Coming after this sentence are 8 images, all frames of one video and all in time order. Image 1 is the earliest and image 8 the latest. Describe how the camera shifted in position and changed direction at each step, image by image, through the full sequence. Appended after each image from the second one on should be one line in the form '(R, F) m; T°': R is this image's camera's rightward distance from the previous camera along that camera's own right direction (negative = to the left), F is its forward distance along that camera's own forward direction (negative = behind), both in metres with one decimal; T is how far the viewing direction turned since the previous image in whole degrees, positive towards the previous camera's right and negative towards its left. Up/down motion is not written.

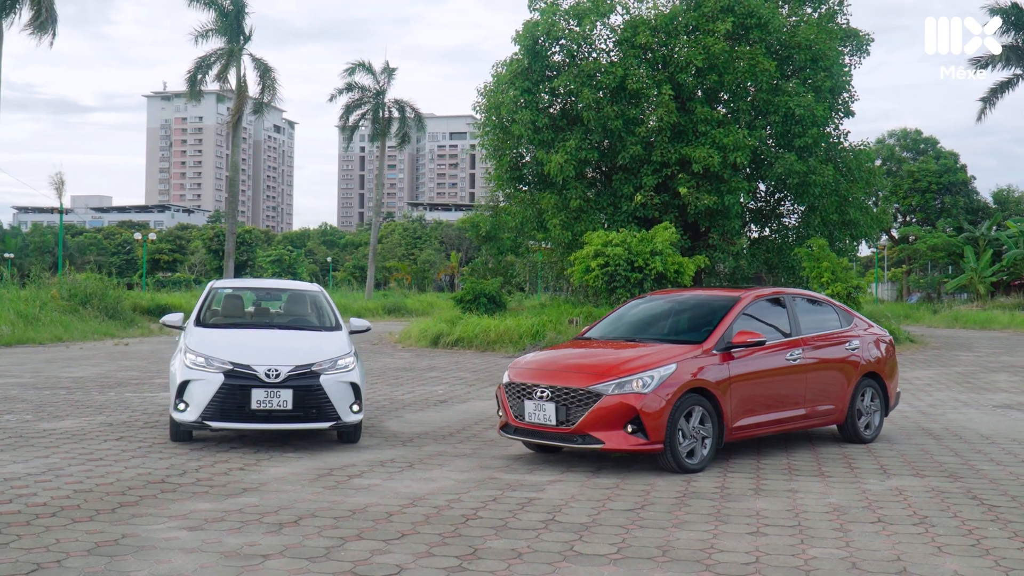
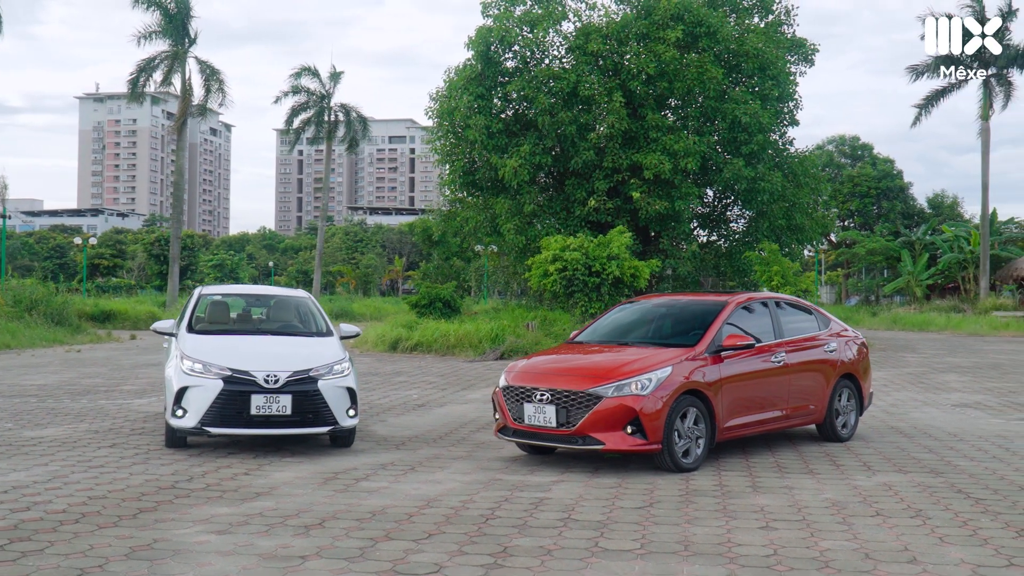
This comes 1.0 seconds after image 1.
(-0.5, -0.2) m; +3°
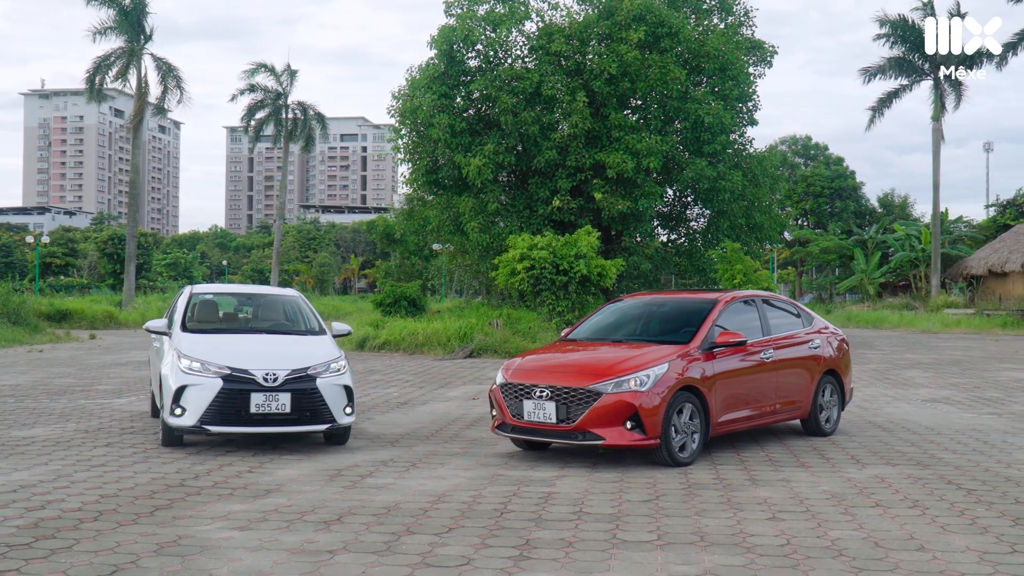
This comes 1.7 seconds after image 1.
(-0.4, -0.1) m; +3°
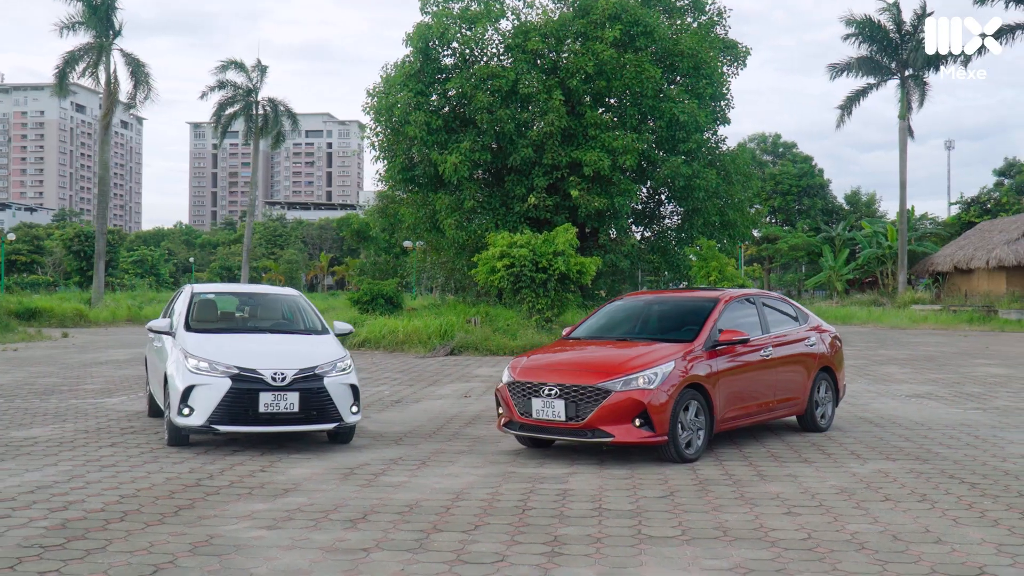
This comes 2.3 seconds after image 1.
(-0.3, -0.1) m; +2°
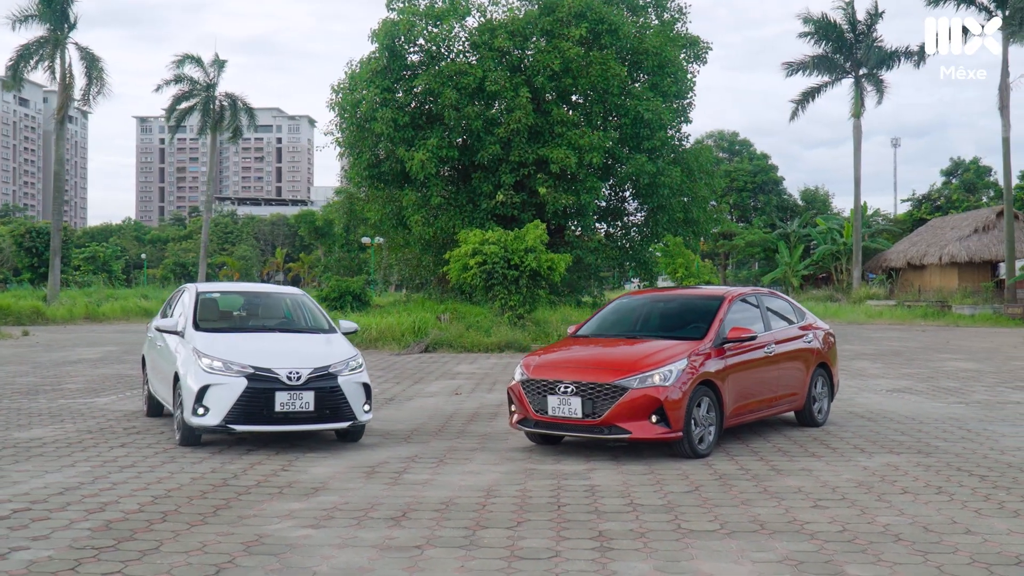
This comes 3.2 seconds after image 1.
(-0.5, -0.1) m; +3°
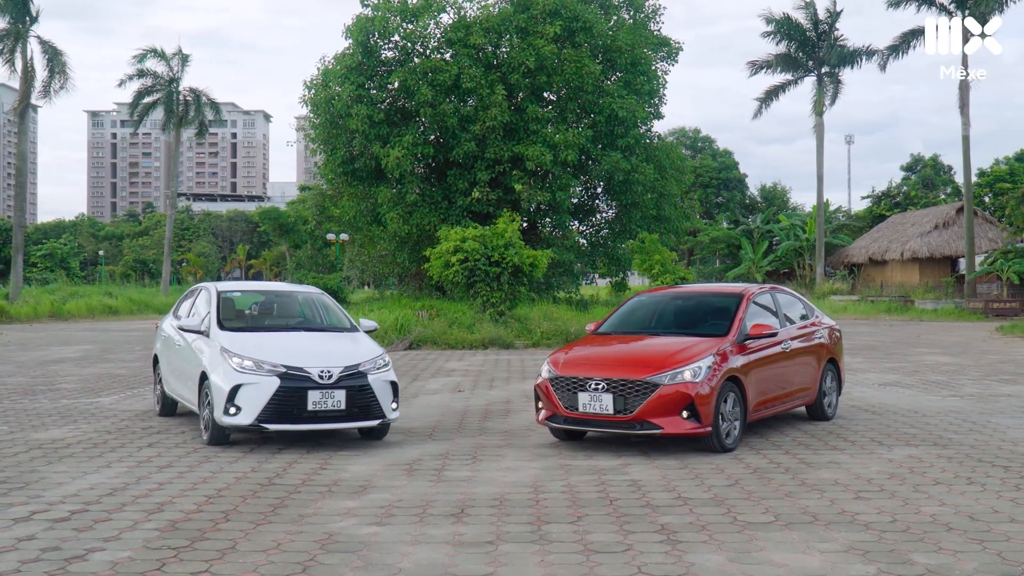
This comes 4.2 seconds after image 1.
(-0.6, -0.1) m; +2°
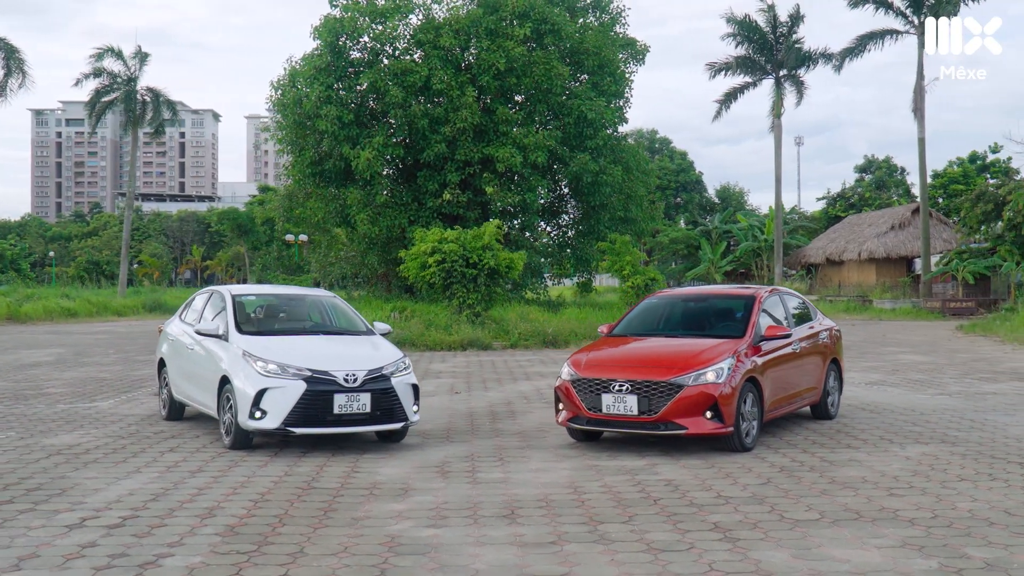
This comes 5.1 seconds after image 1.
(-0.6, -0.1) m; +3°
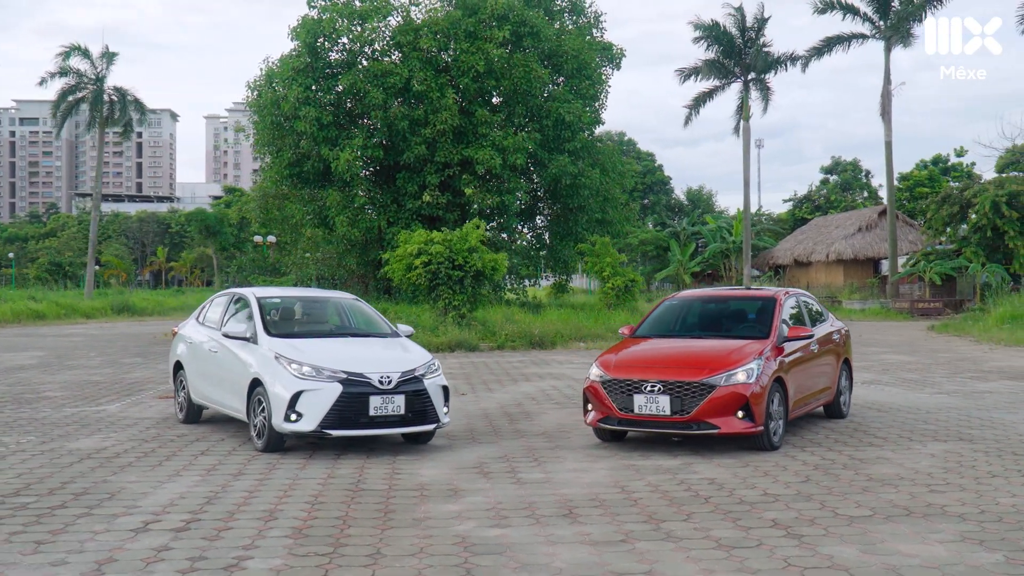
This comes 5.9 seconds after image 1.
(-0.6, -0.1) m; +2°
